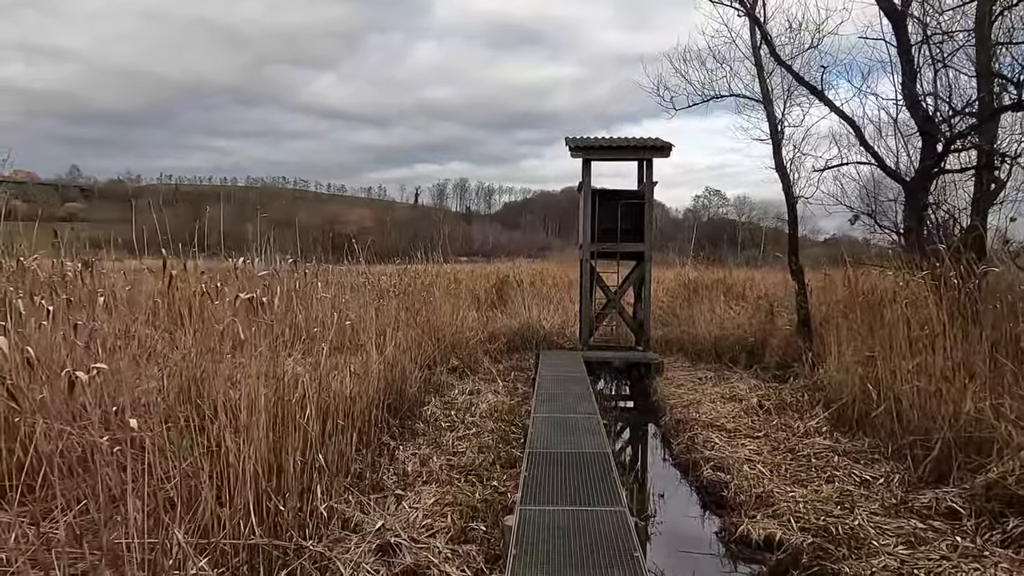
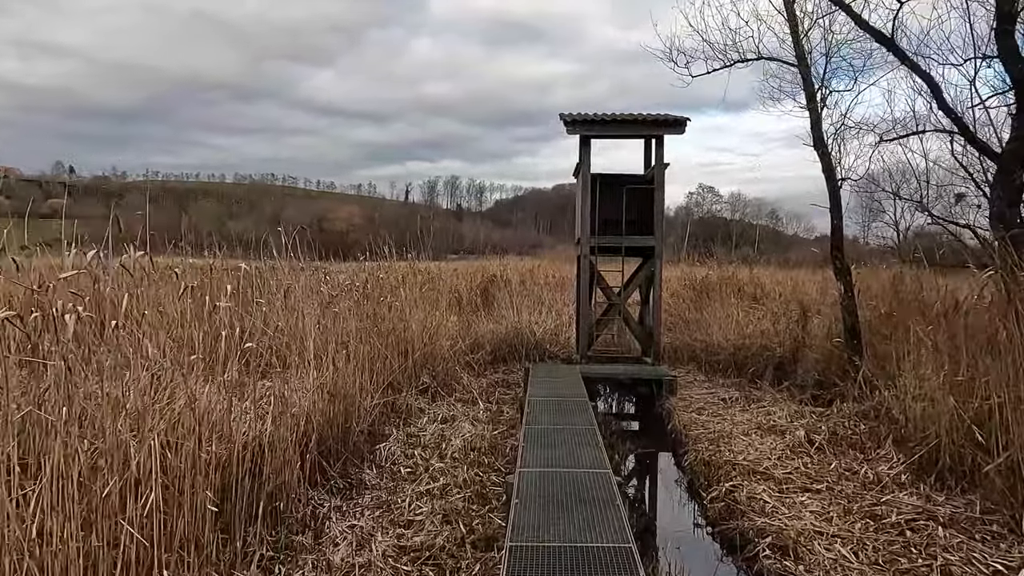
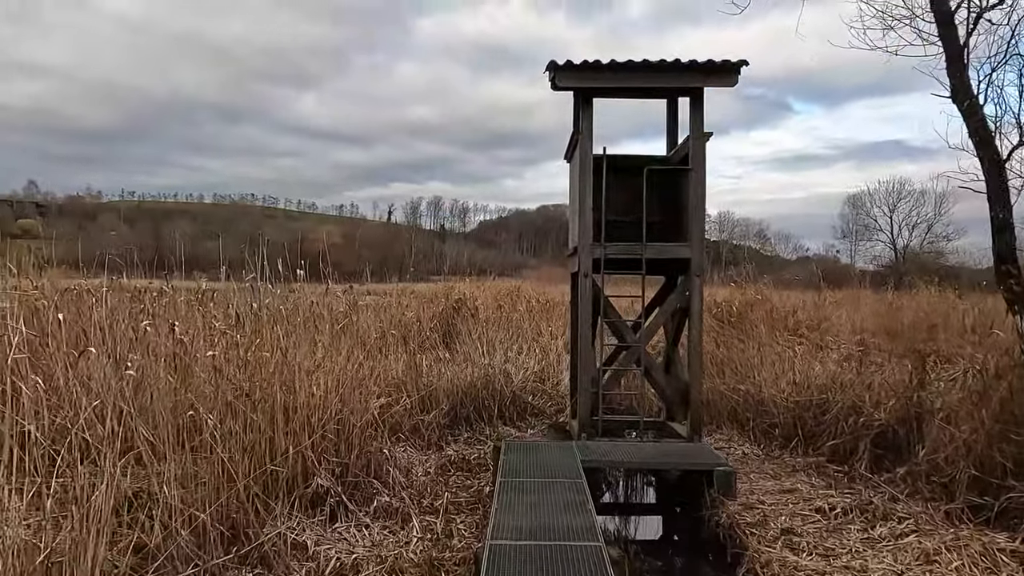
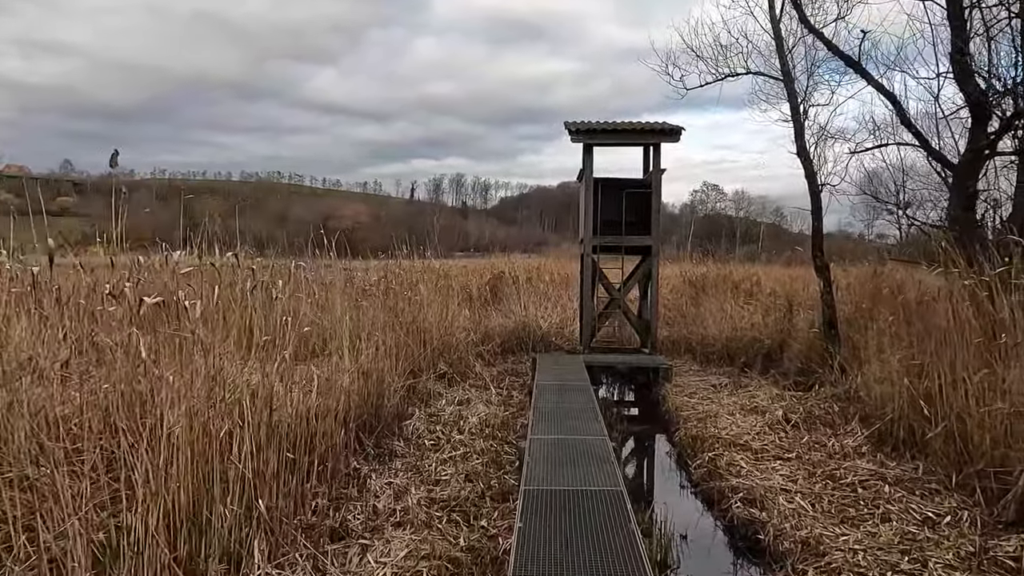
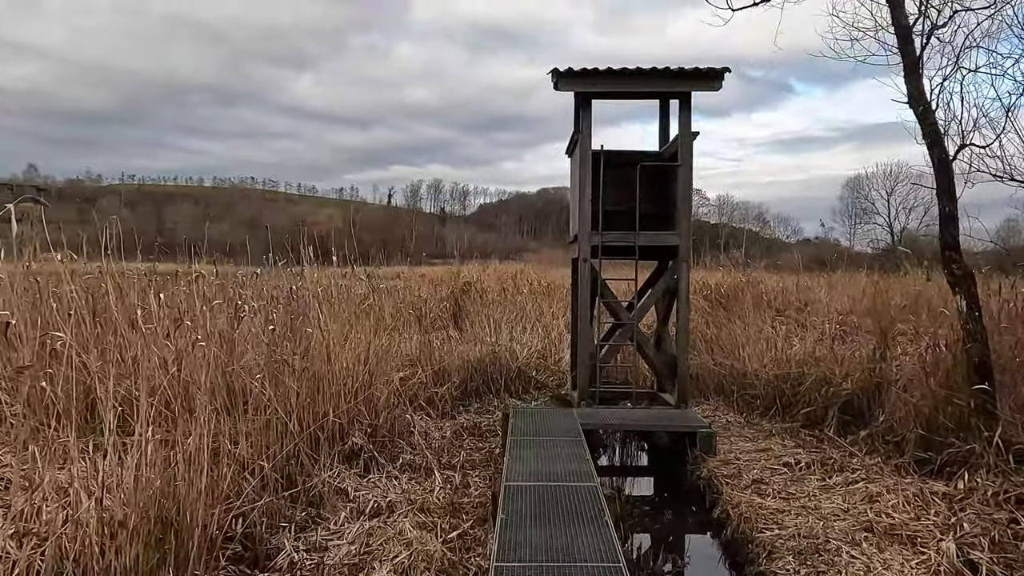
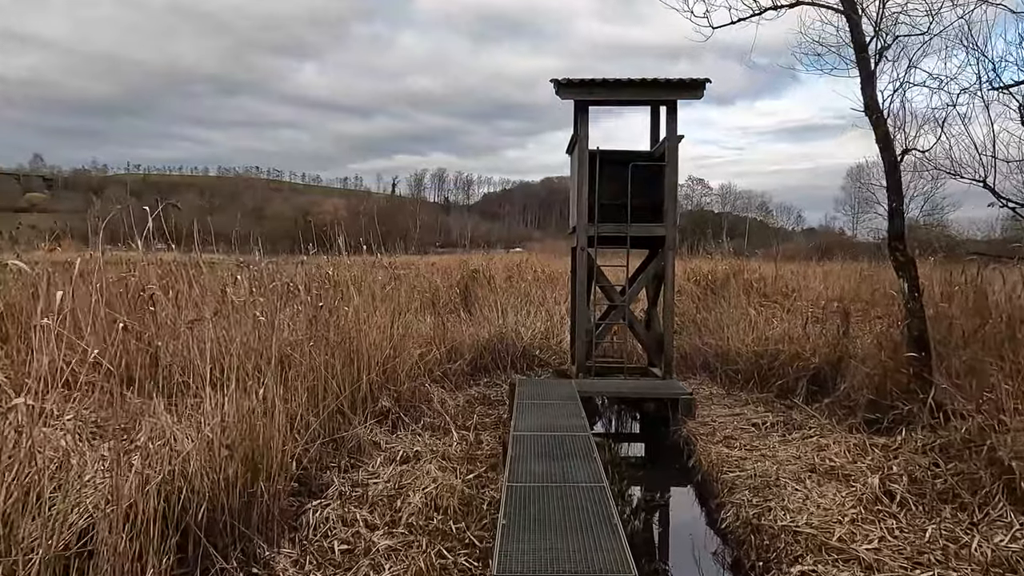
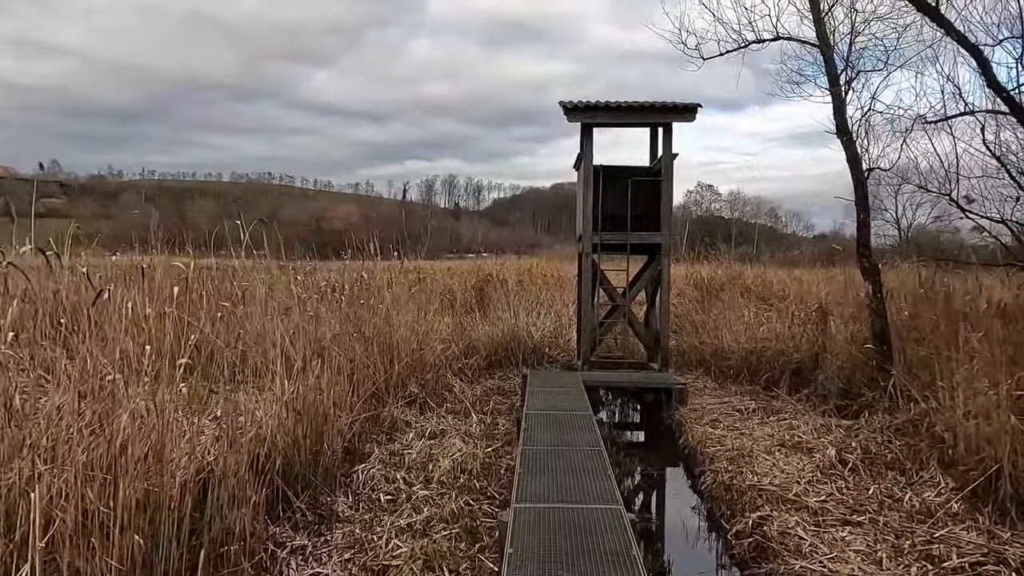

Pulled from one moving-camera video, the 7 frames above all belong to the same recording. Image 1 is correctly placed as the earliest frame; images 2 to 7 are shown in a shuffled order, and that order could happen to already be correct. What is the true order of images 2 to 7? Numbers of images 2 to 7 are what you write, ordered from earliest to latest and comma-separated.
4, 2, 7, 6, 5, 3
